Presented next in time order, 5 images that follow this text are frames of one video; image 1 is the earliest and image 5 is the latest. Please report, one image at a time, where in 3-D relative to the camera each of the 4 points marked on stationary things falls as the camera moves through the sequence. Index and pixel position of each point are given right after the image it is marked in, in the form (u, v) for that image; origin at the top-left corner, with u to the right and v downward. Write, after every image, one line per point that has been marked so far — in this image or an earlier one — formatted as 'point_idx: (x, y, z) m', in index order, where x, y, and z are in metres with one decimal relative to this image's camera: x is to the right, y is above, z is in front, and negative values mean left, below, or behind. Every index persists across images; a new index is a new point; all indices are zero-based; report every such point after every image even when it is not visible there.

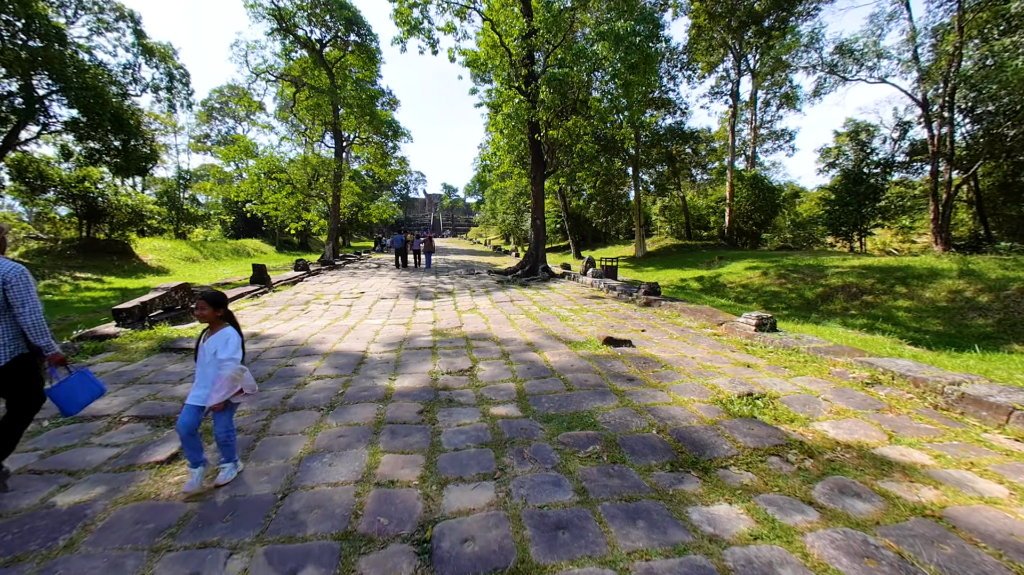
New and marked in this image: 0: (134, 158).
0: (-10.3, +3.5, +11.7) m
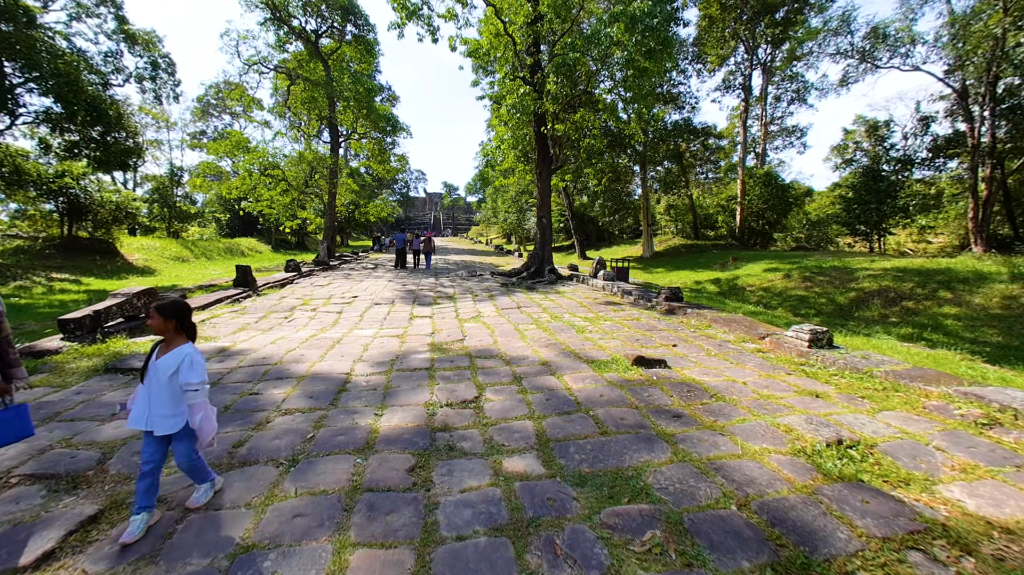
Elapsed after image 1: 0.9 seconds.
0: (-10.1, +3.4, +11.0) m
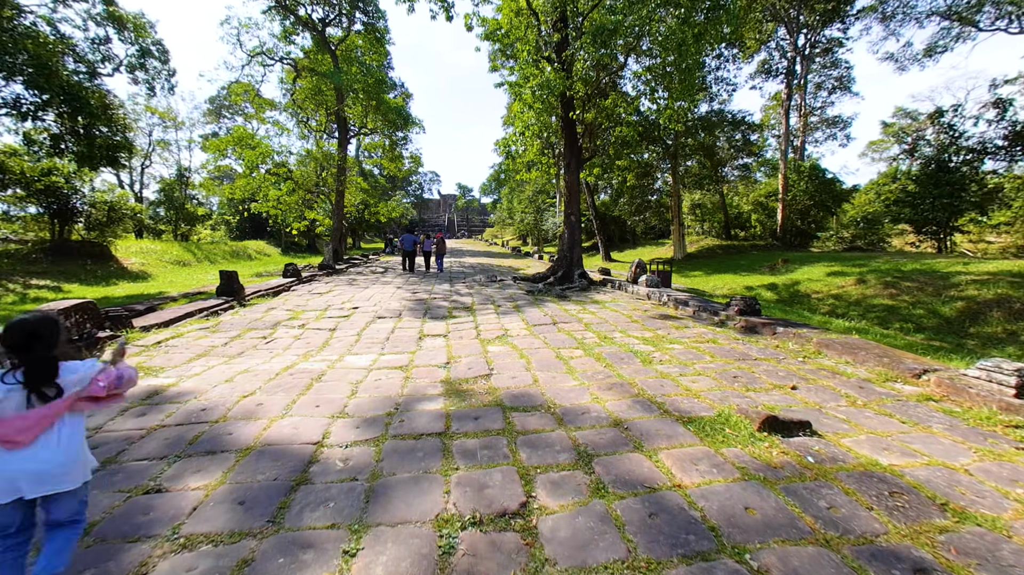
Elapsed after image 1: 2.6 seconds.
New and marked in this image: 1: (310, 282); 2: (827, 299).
0: (-9.6, +3.3, +10.0) m
1: (-4.5, +0.1, +9.6) m
2: (+6.1, -0.2, +8.3) m
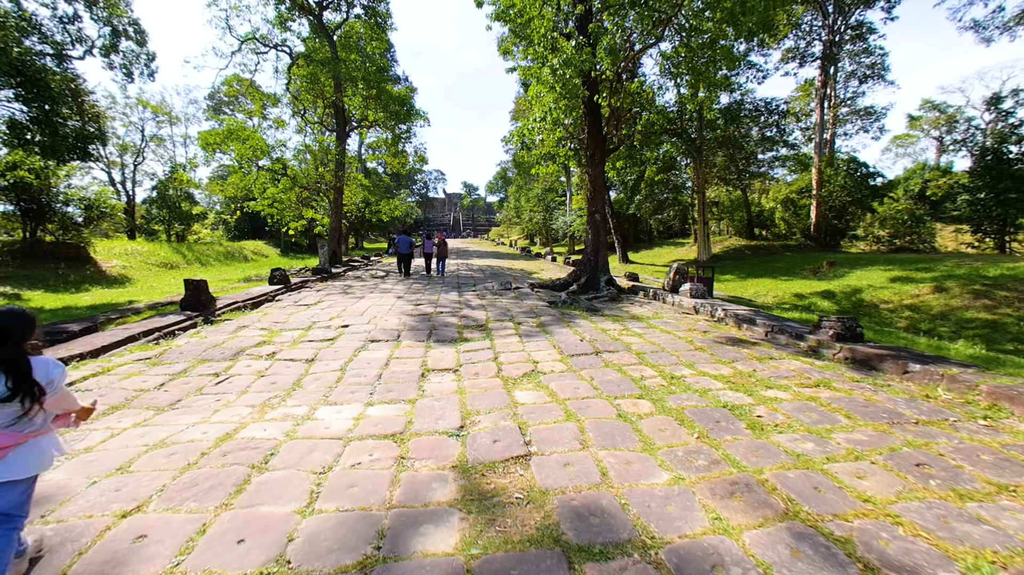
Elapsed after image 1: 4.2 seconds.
0: (-9.3, +3.1, +9.0) m
1: (-4.2, 0.0, +8.5) m
2: (+6.4, -0.4, +7.1) m
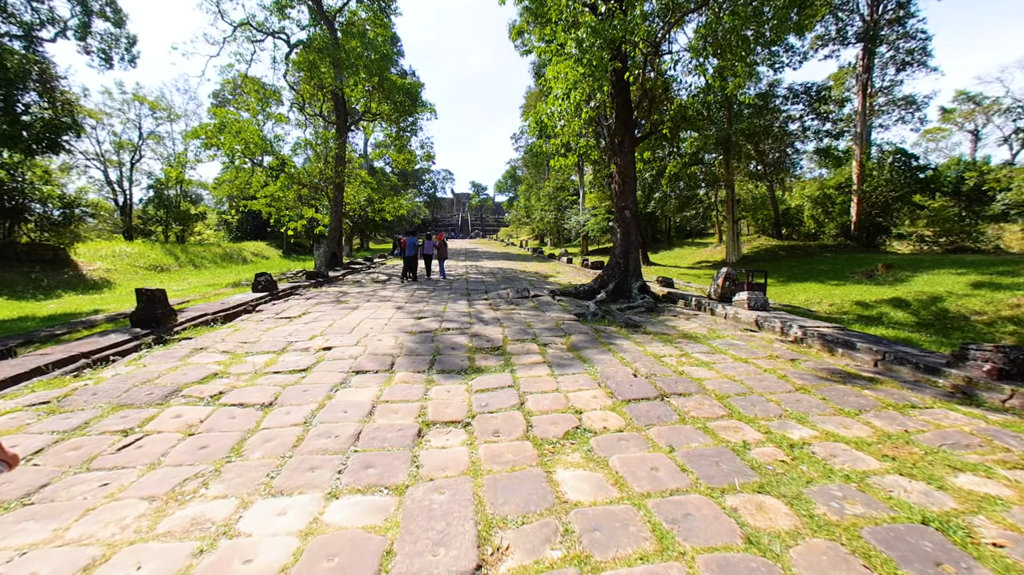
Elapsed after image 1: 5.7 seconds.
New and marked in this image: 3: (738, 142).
0: (-9.0, +3.0, +8.0) m
1: (-3.9, -0.2, +7.4) m
2: (+6.7, -0.5, +5.8) m
3: (+7.8, +5.0, +14.9) m
